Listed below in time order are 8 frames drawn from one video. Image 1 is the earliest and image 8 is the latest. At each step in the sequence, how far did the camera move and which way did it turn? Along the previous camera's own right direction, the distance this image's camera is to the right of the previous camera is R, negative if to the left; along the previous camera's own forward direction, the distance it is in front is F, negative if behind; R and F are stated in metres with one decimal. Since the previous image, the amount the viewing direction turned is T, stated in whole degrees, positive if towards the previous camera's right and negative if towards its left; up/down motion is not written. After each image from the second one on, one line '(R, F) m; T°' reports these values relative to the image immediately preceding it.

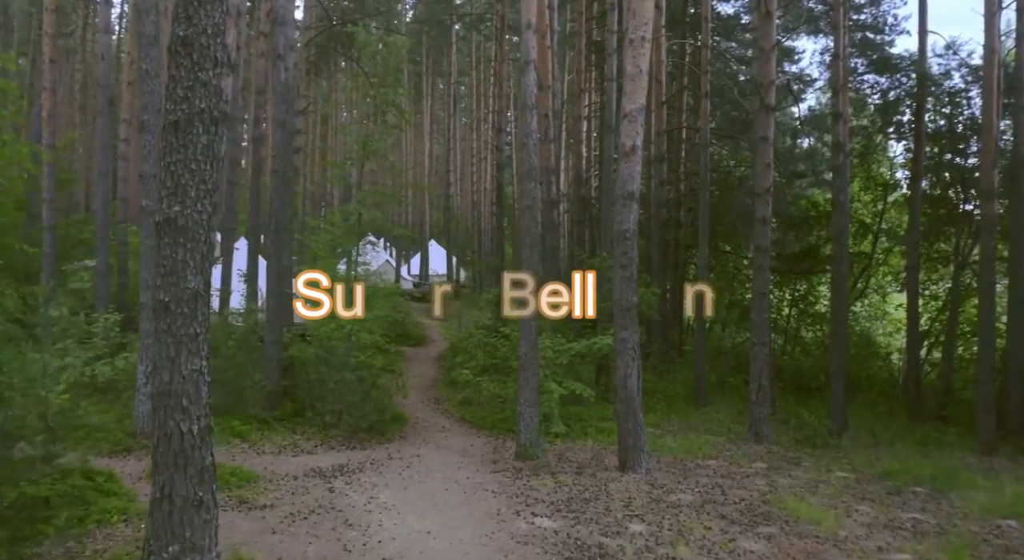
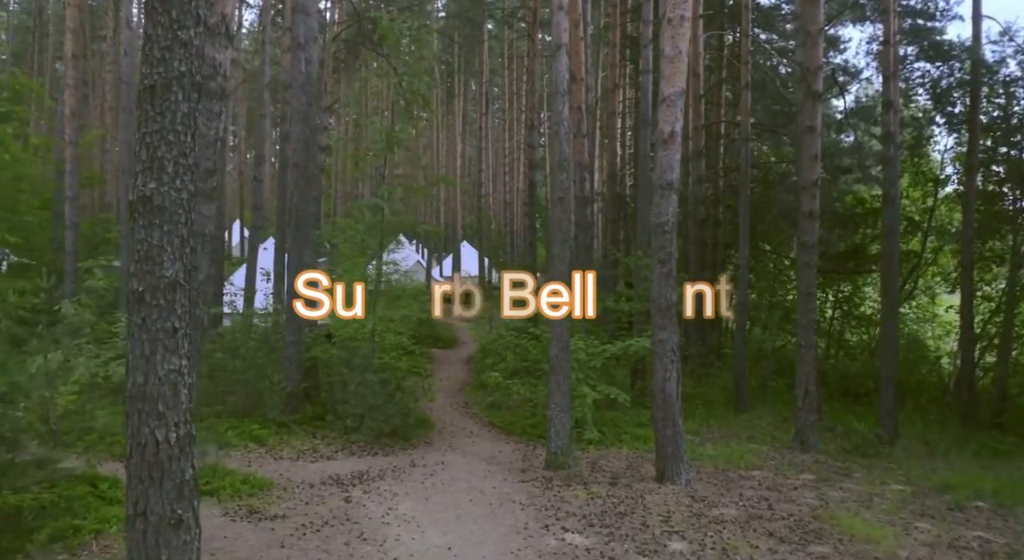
(+0.1, +0.6) m; -3°
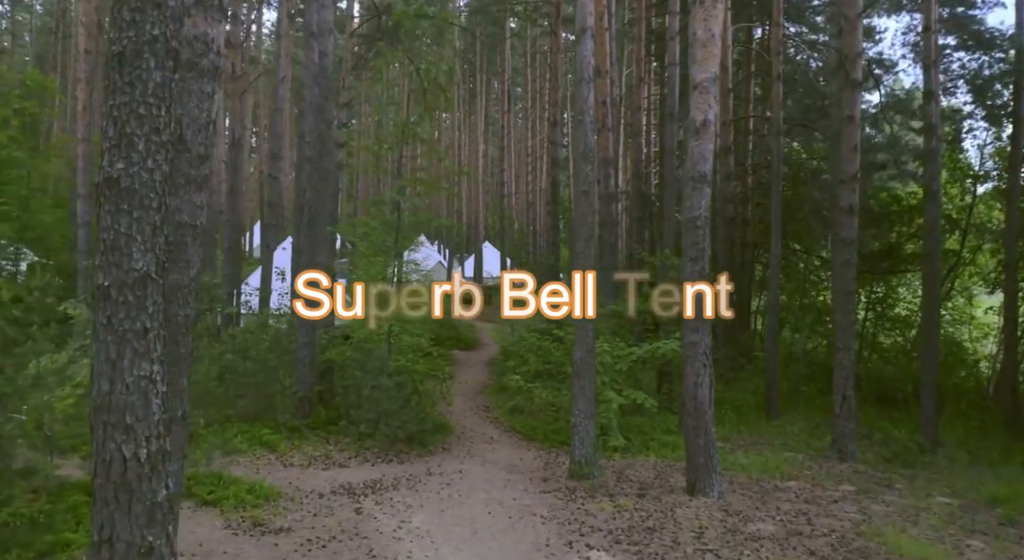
(0.0, +0.5) m; -2°
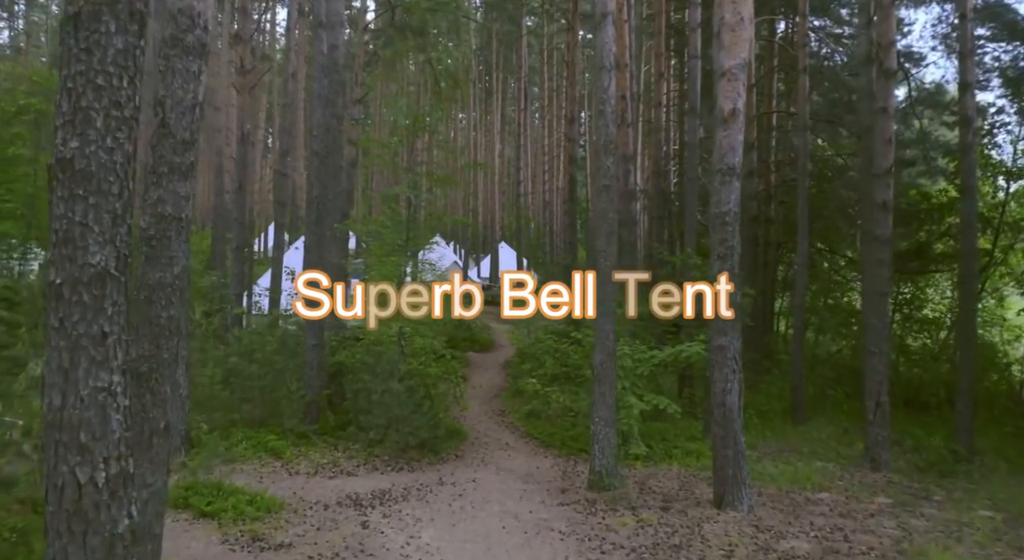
(0.0, +0.5) m; -1°
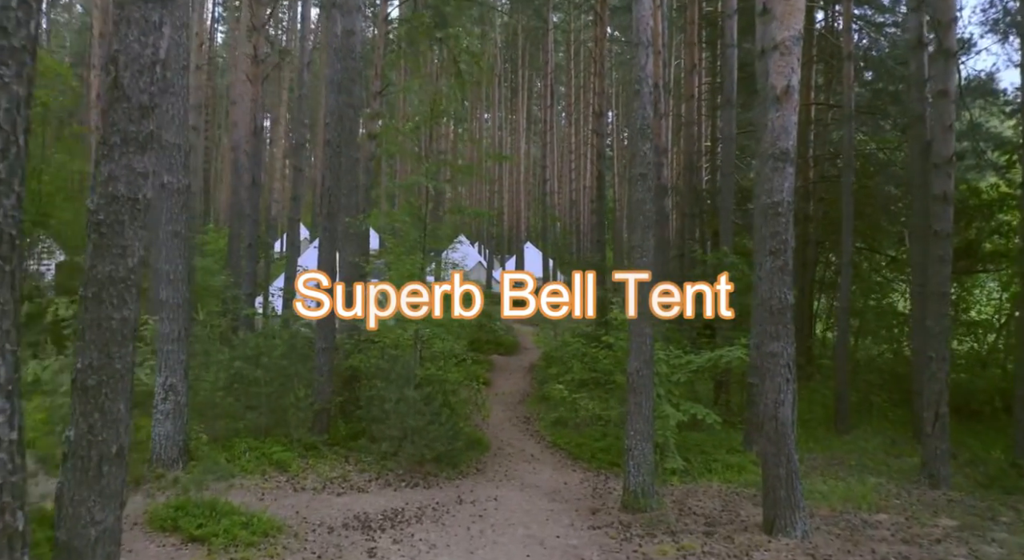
(0.0, +0.8) m; -2°
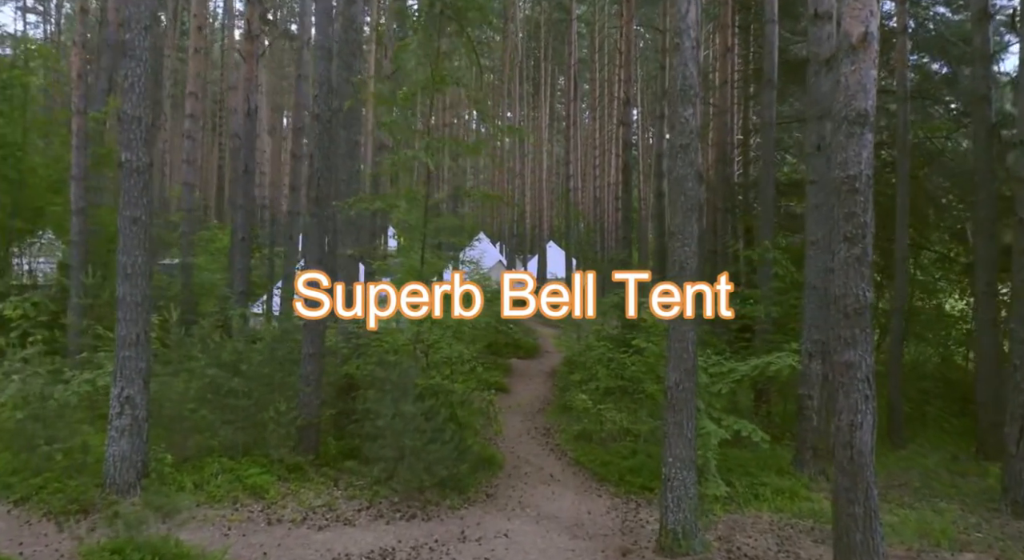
(+0.1, +1.3) m; -2°
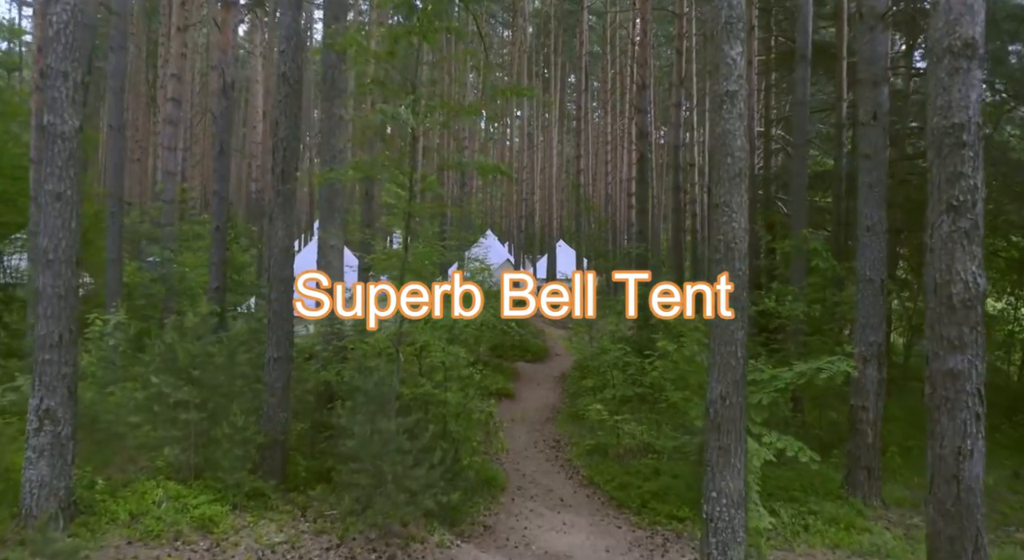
(+0.1, +1.4) m; -1°
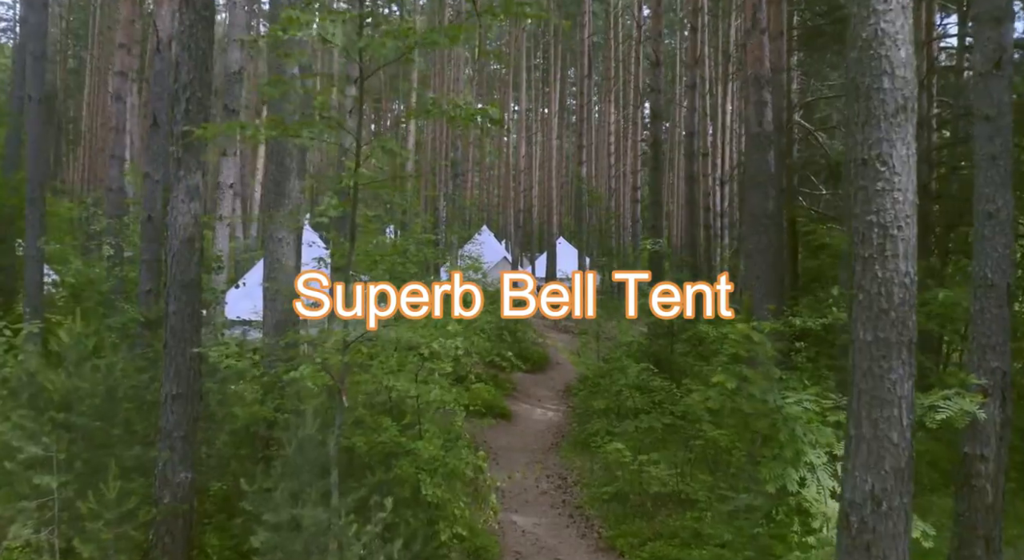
(0.0, +2.1) m; 0°
